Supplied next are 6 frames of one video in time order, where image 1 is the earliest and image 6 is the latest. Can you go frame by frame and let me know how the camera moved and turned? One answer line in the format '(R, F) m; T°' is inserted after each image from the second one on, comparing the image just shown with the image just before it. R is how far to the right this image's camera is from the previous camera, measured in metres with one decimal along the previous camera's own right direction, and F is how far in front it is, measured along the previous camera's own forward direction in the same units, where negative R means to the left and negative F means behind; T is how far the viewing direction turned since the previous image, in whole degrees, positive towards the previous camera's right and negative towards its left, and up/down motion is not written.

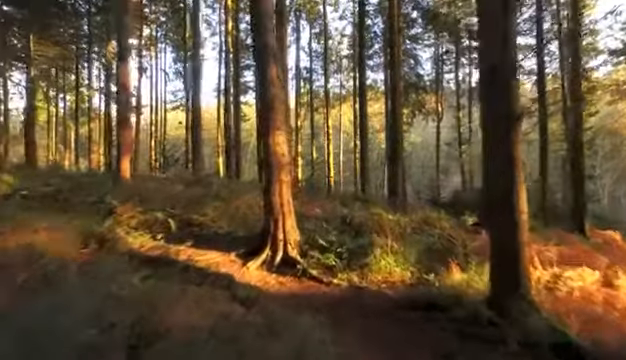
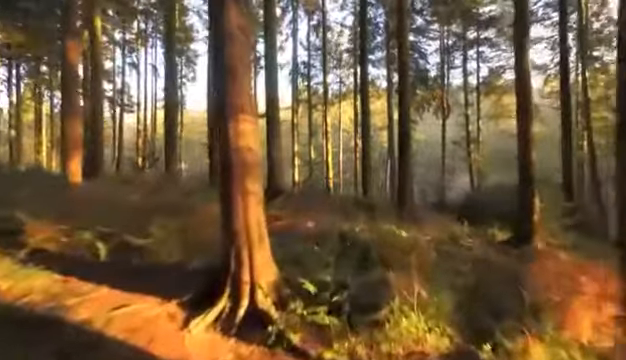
(+0.2, +4.0) m; 0°
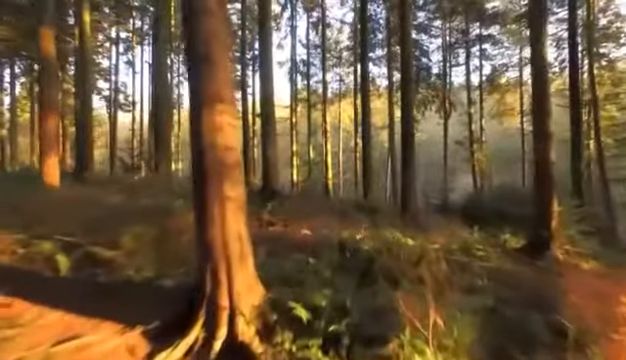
(+0.1, +1.3) m; 0°
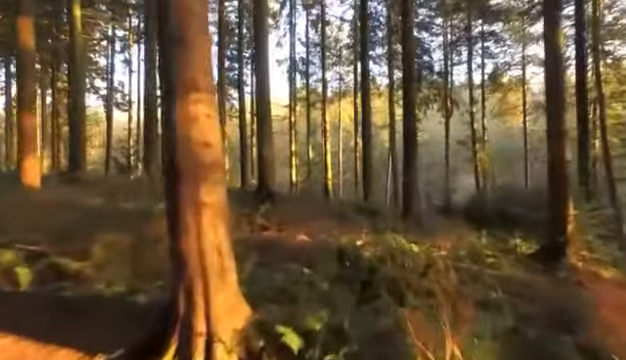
(+0.1, +1.0) m; 0°
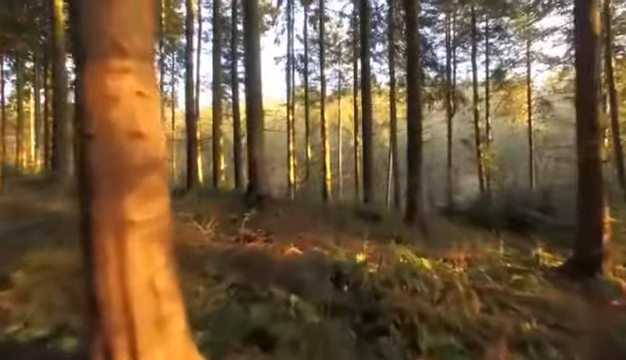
(+0.1, +1.8) m; 0°
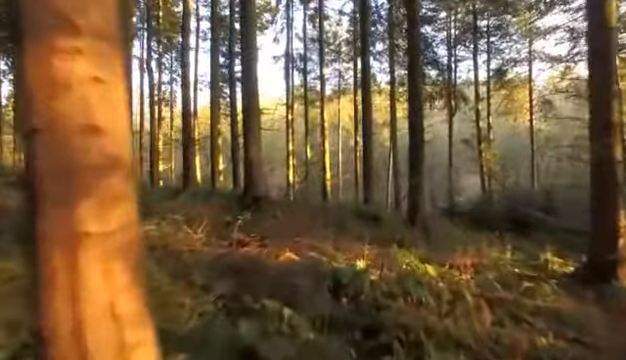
(0.0, +0.6) m; 0°
